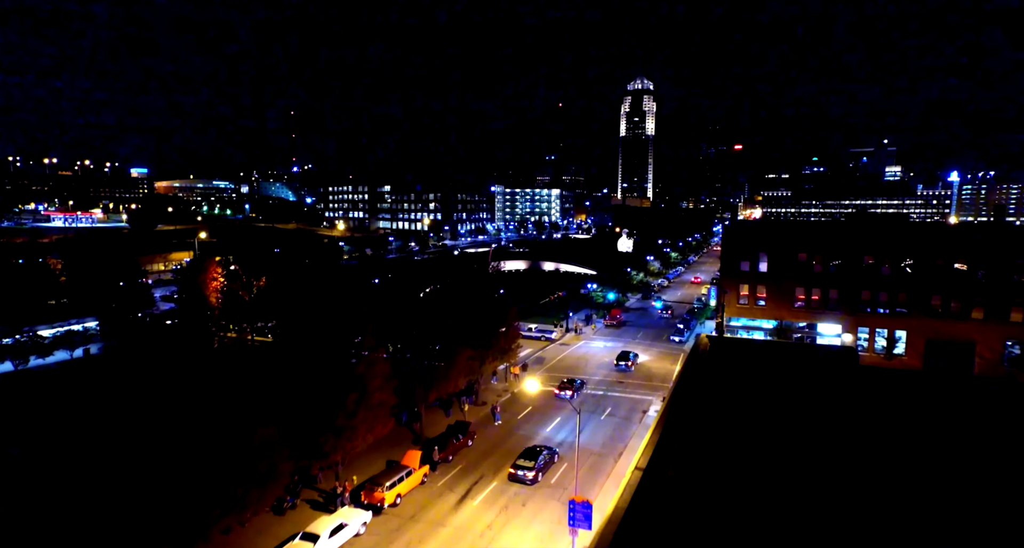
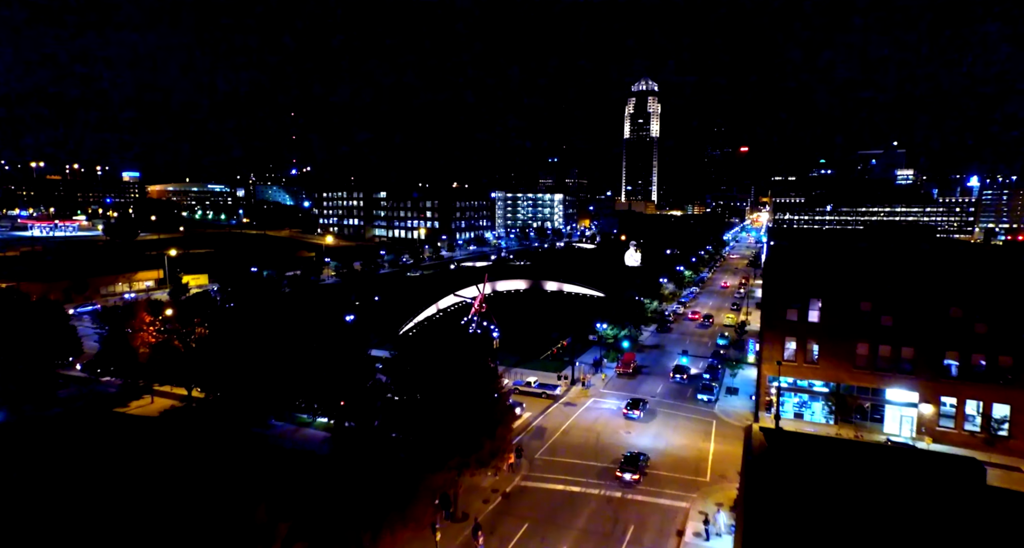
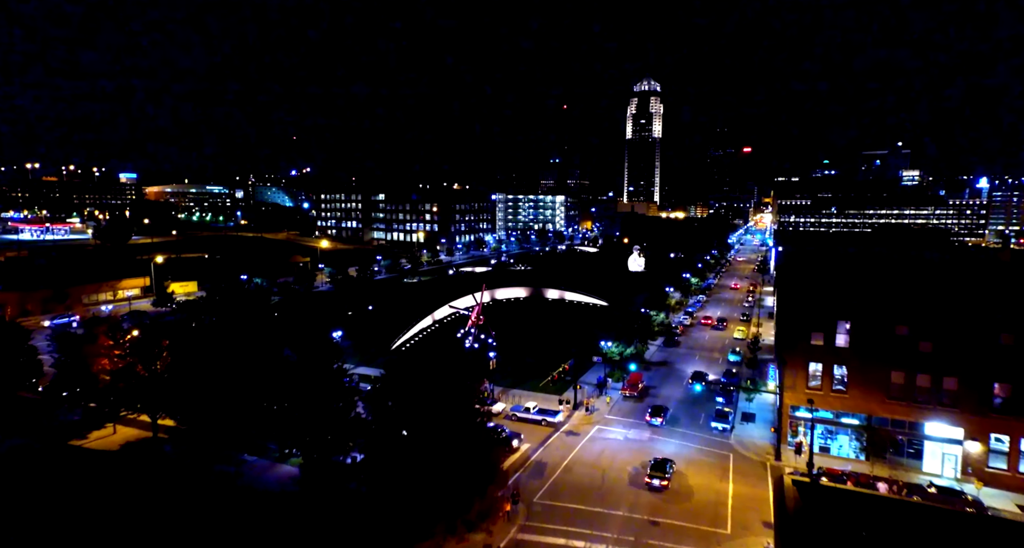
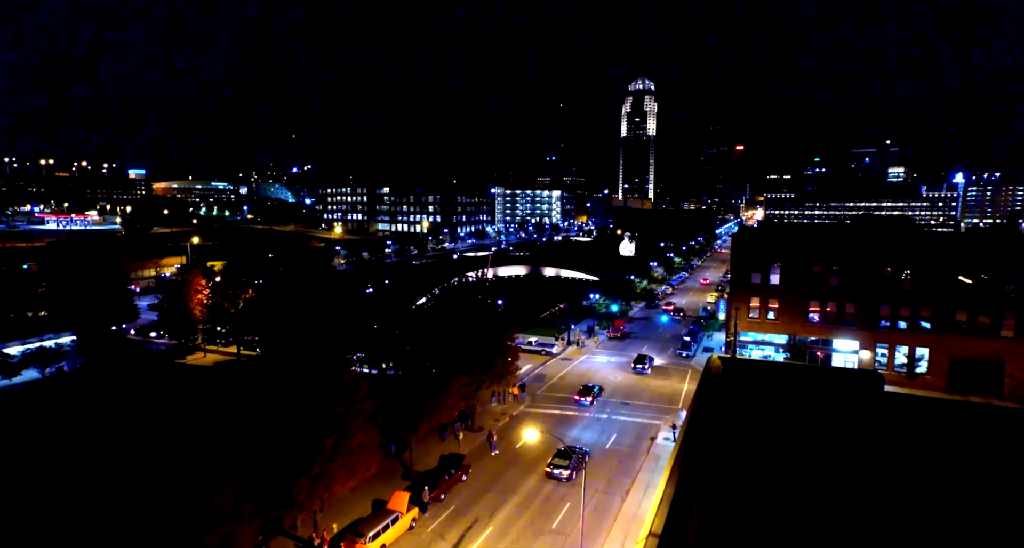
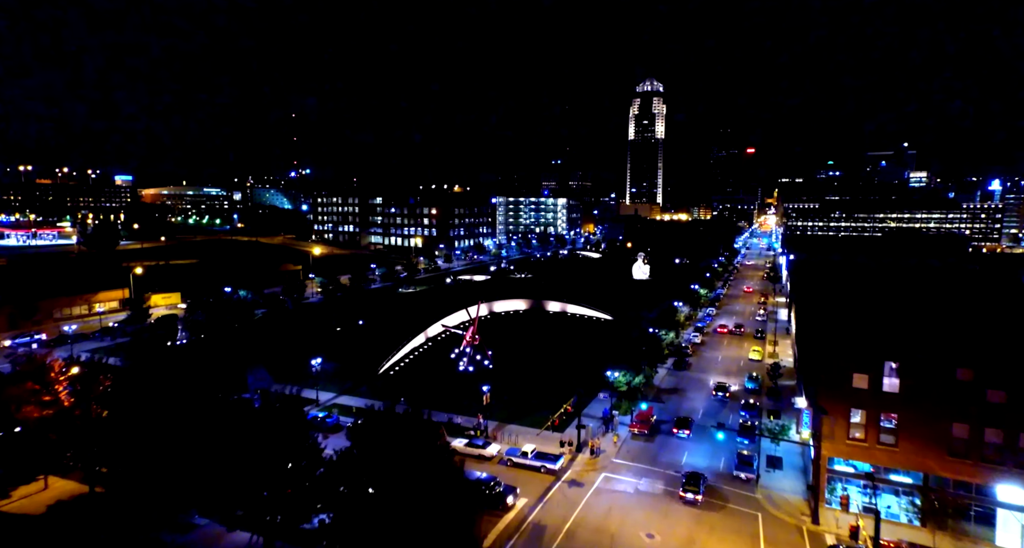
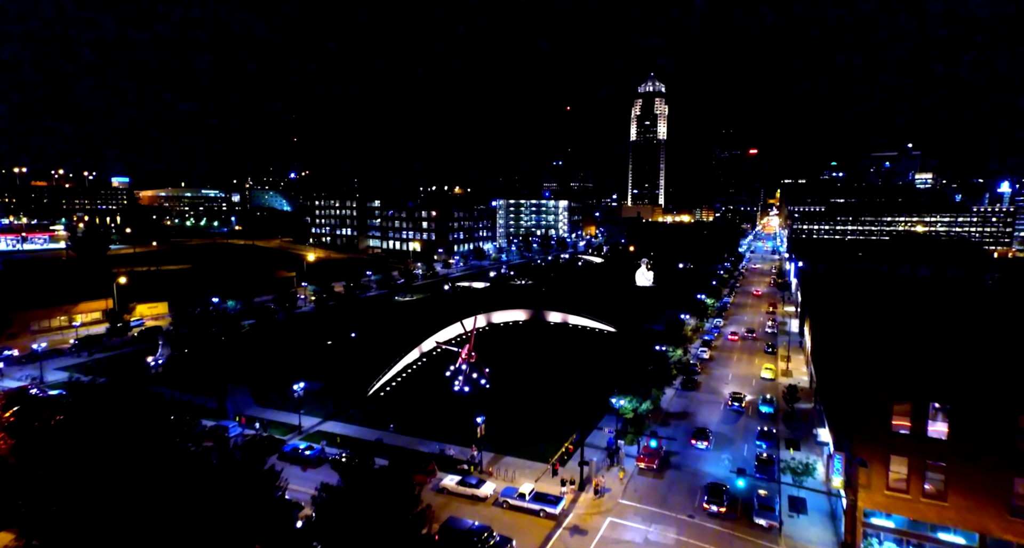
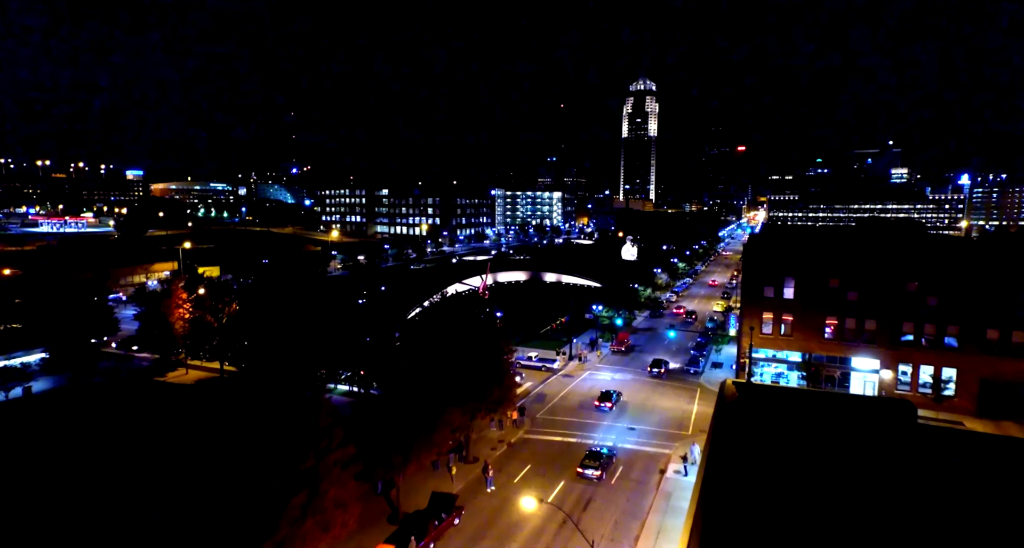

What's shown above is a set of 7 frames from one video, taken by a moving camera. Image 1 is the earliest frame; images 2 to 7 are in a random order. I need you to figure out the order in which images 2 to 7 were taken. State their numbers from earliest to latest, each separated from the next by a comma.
4, 7, 2, 3, 5, 6
